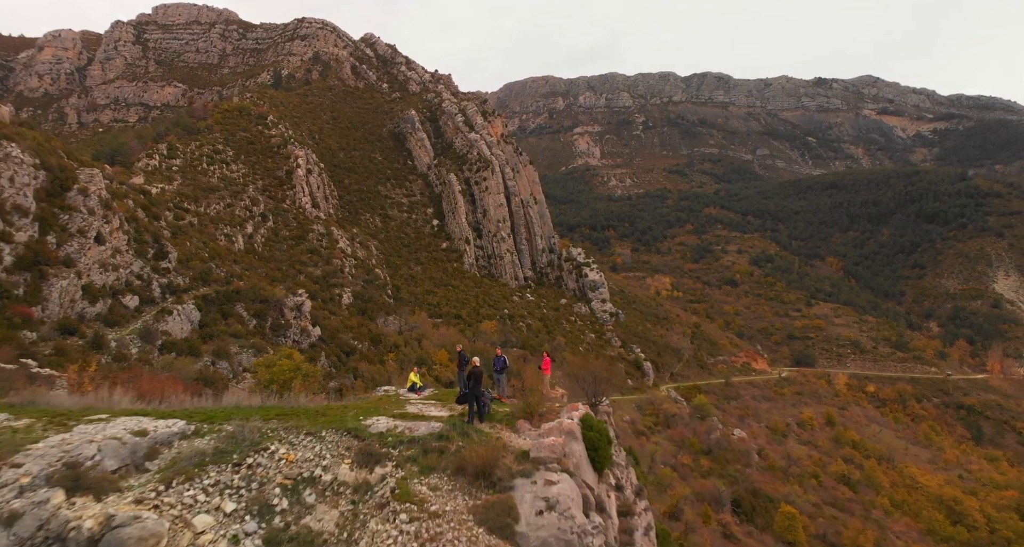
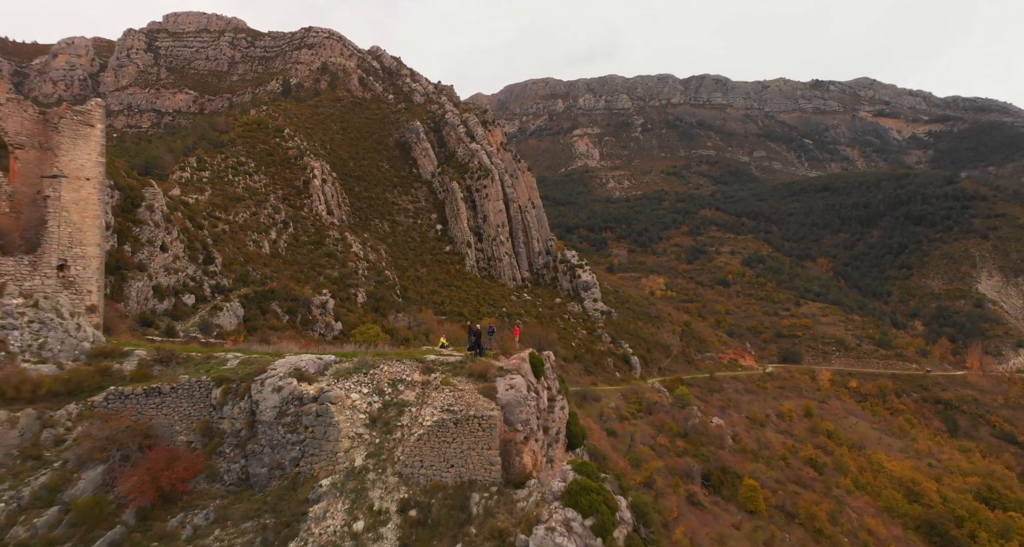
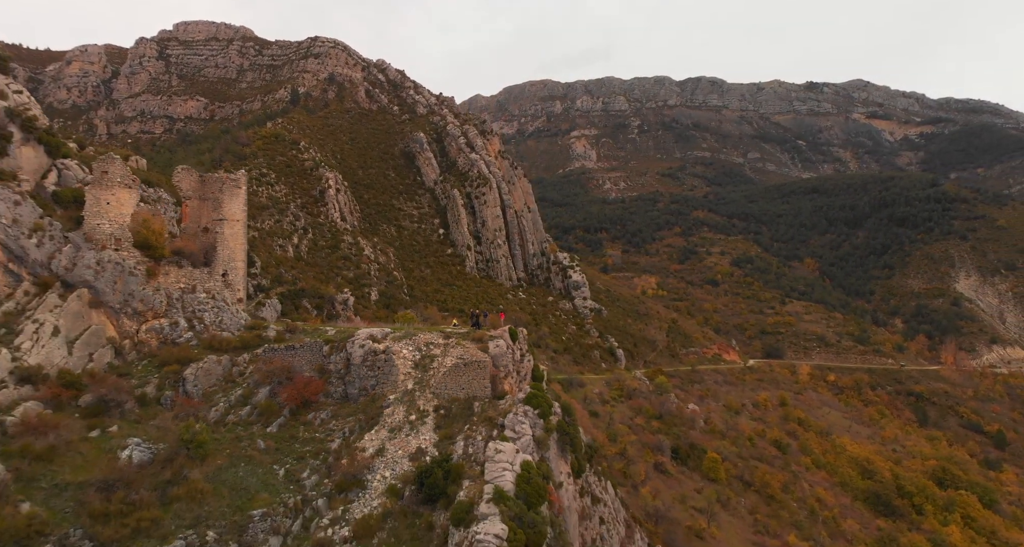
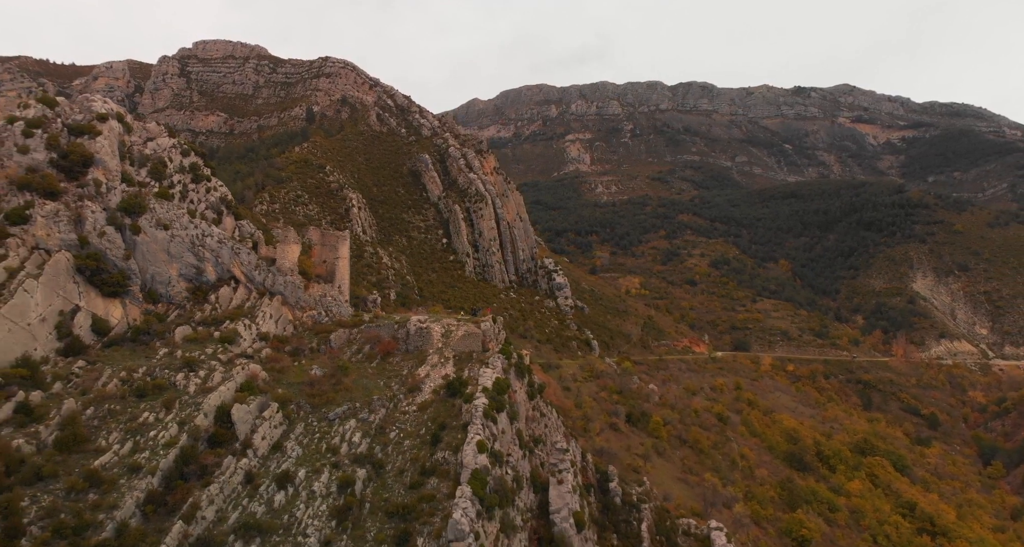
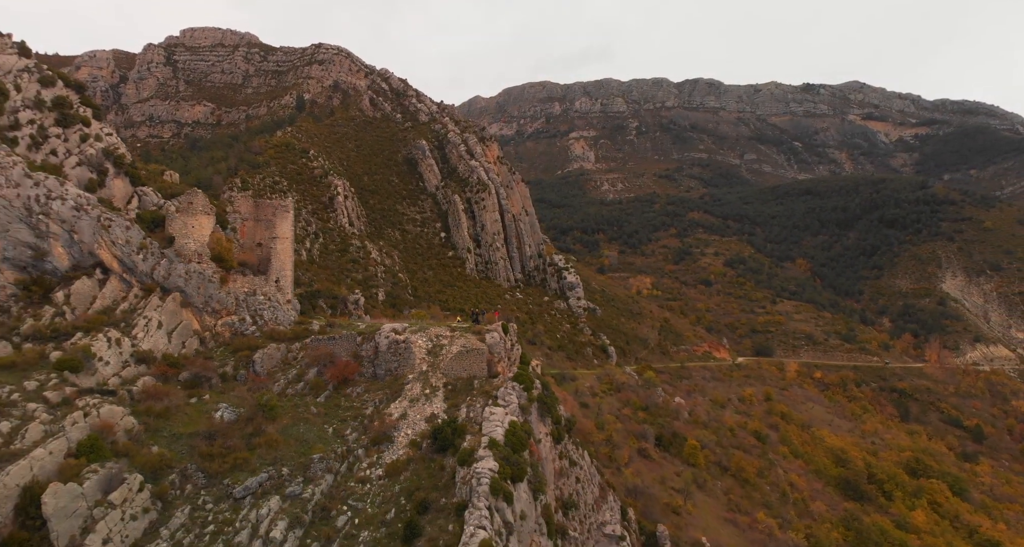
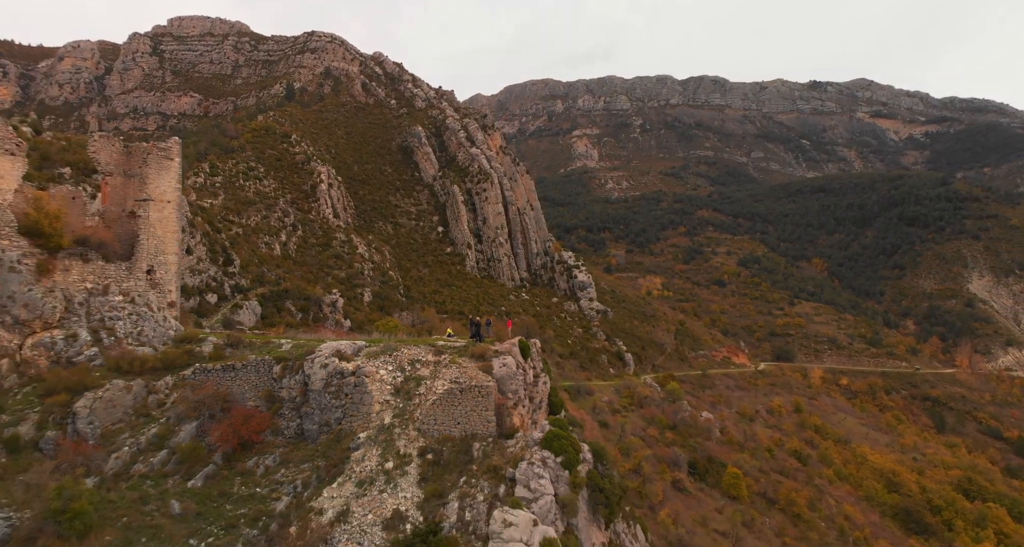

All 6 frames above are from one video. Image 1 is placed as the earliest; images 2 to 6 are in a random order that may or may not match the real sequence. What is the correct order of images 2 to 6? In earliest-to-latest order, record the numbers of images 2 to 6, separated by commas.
2, 6, 3, 5, 4
